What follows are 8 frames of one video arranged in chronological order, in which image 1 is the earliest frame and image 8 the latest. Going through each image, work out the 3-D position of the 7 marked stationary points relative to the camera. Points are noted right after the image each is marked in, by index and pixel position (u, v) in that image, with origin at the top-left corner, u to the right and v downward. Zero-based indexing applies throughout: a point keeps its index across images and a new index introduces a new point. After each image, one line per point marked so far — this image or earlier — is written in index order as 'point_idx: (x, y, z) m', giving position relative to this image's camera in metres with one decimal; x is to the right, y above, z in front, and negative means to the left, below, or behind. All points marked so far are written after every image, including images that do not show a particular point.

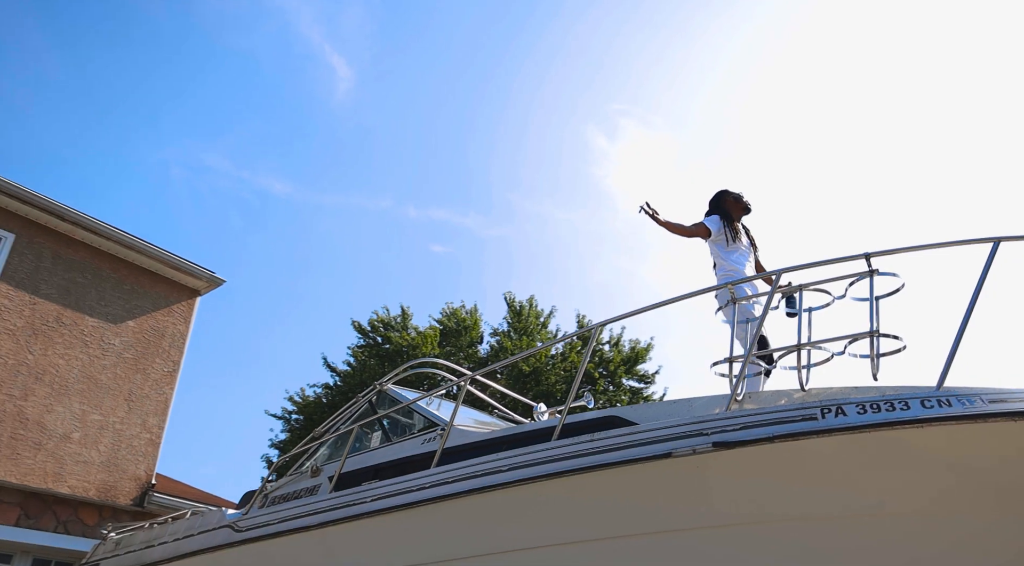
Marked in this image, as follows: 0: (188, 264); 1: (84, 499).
0: (-3.5, +0.2, +9.6) m
1: (-3.9, -2.0, +8.3) m
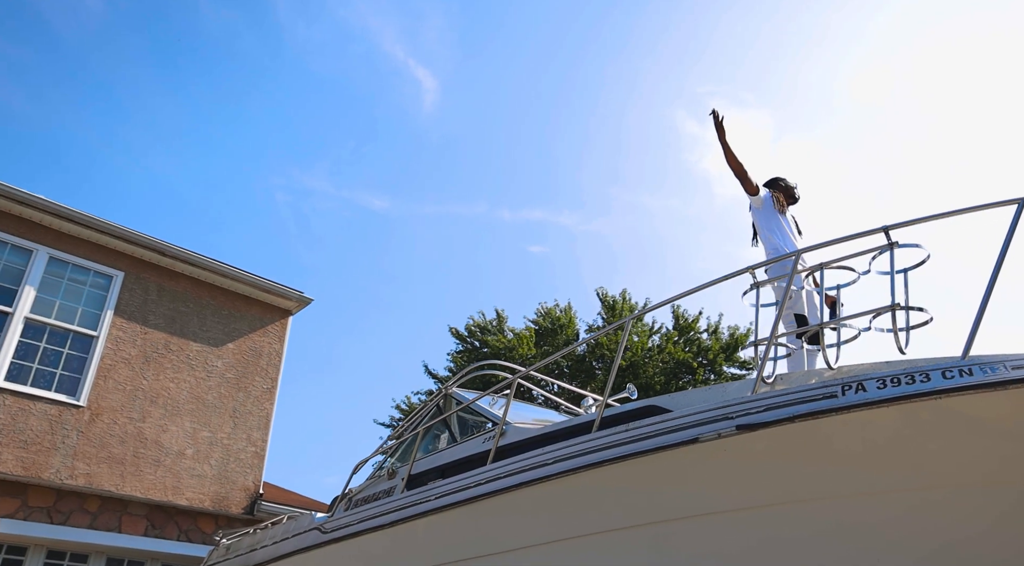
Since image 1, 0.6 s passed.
0: (-2.7, 0.0, +10.3) m
1: (-3.1, -2.3, +9.0) m
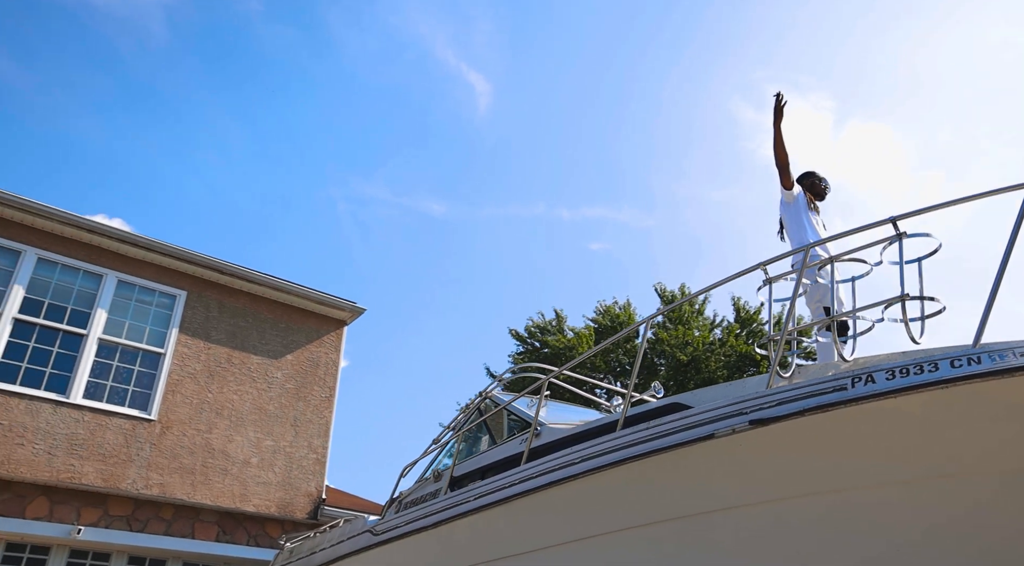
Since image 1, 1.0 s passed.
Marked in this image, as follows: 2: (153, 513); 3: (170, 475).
0: (-2.1, -0.2, +10.7) m
1: (-2.6, -2.5, +9.4) m
2: (-3.5, -2.3, +8.9) m
3: (-3.4, -1.9, +9.0) m
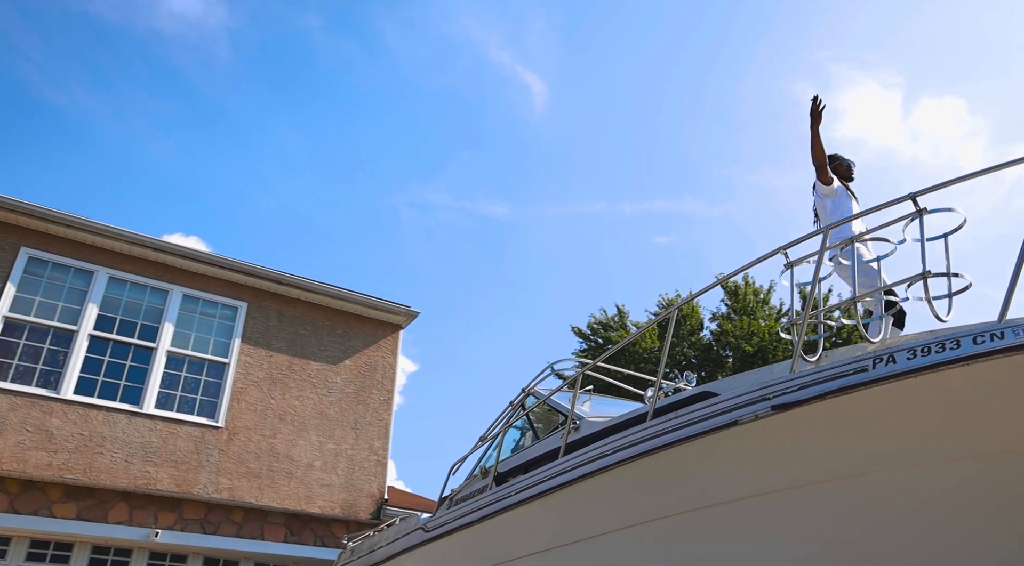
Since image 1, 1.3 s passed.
0: (-1.5, -0.2, +10.9) m
1: (-2.0, -2.5, +9.7) m
2: (-3.0, -2.4, +9.2) m
3: (-2.9, -2.1, +9.4) m
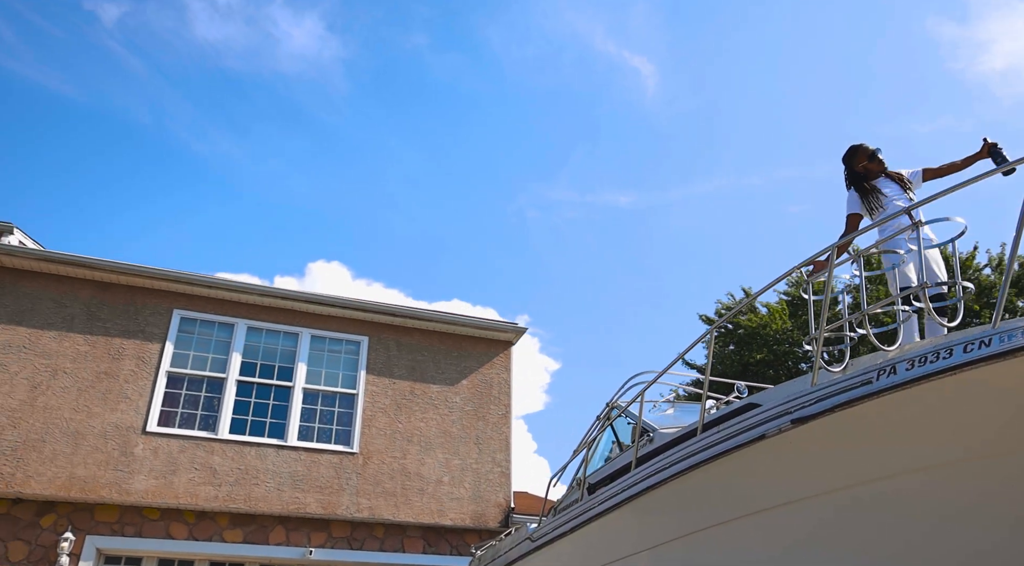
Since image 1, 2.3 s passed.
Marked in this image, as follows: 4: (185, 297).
0: (-0.2, -0.5, +11.6) m
1: (-0.6, -2.9, +10.5) m
2: (-1.6, -2.9, +10.2) m
3: (-1.6, -2.5, +10.3) m
4: (-3.9, -0.2, +10.7) m
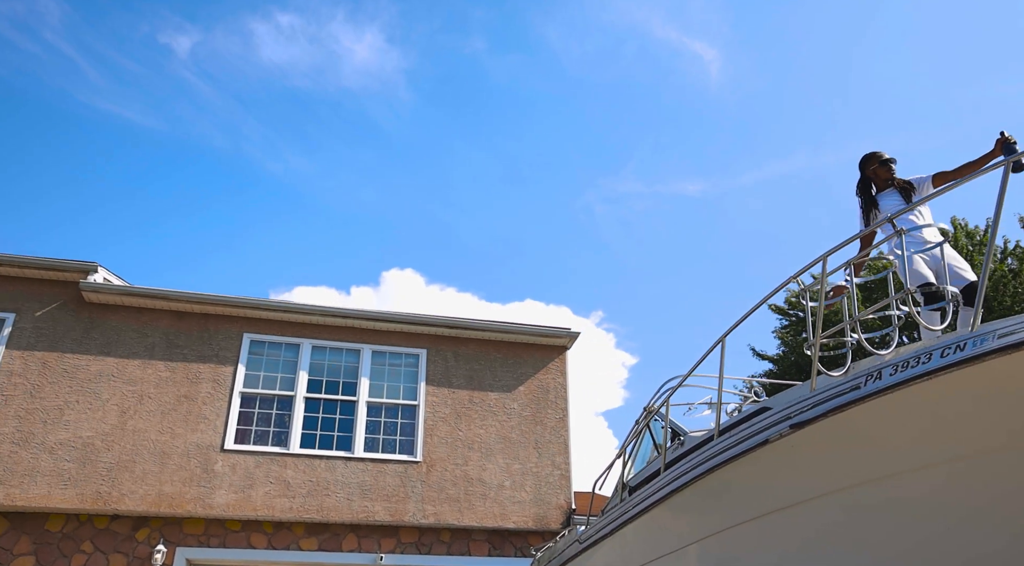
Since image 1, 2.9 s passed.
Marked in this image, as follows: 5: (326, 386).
0: (+0.5, -0.6, +12.0) m
1: (+0.2, -3.0, +10.9) m
2: (-0.9, -3.0, +10.7) m
3: (-0.9, -2.7, +10.8) m
4: (-3.3, -0.5, +11.3) m
5: (-2.3, -1.3, +11.2) m
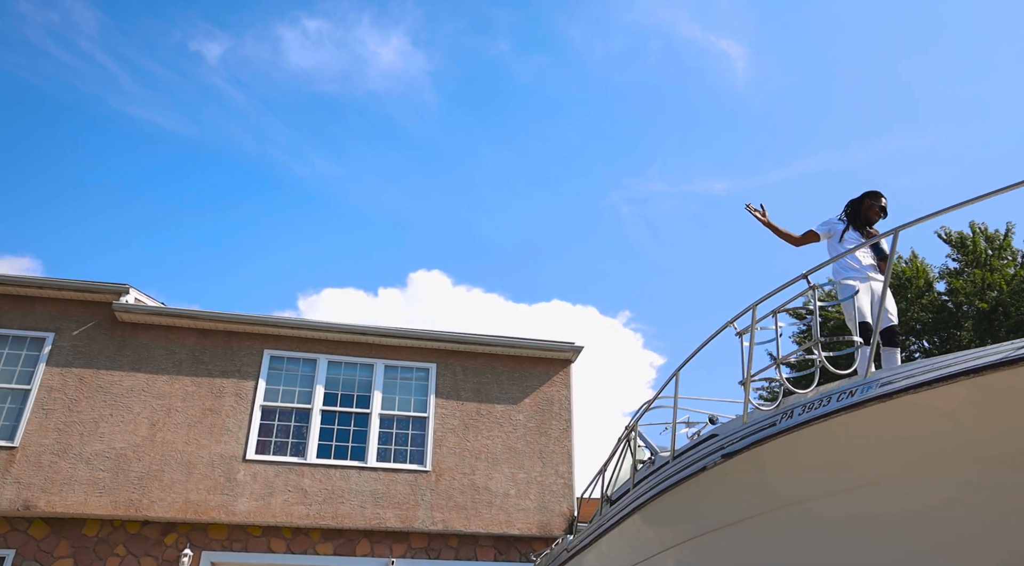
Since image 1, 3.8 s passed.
0: (+0.6, -0.8, +12.5) m
1: (+0.2, -3.2, +11.5) m
2: (-0.9, -3.3, +11.3) m
3: (-0.8, -2.9, +11.4) m
4: (-3.2, -0.7, +12.0) m
5: (-2.3, -1.5, +11.8) m
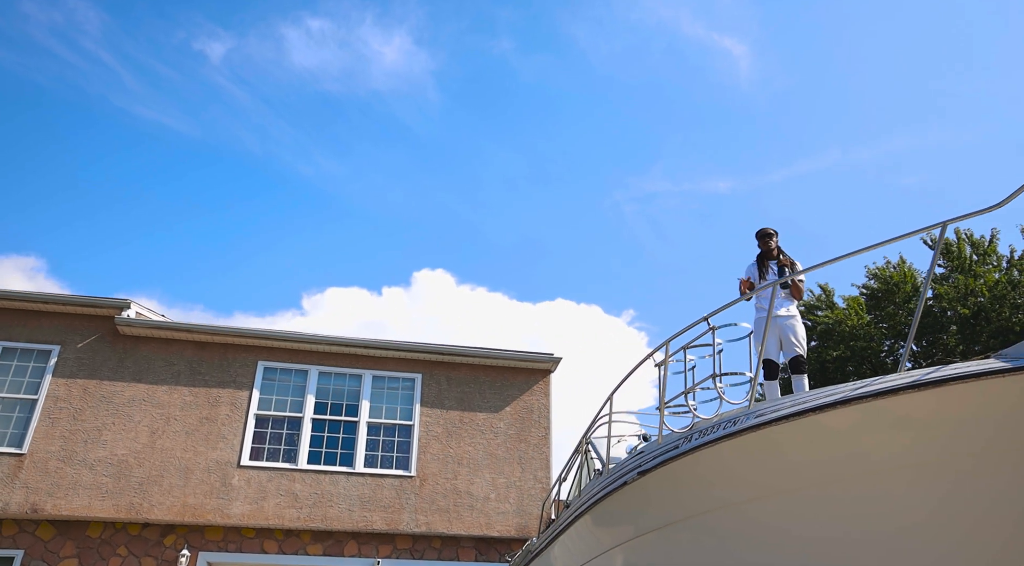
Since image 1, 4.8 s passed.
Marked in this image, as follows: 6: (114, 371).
0: (+0.3, -1.0, +13.2) m
1: (0.0, -3.4, +12.1) m
2: (-1.1, -3.5, +12.0) m
3: (-1.1, -3.1, +12.0) m
4: (-3.5, -1.0, +12.7) m
5: (-2.5, -1.7, +12.5) m
6: (-5.4, -1.2, +12.2) m
